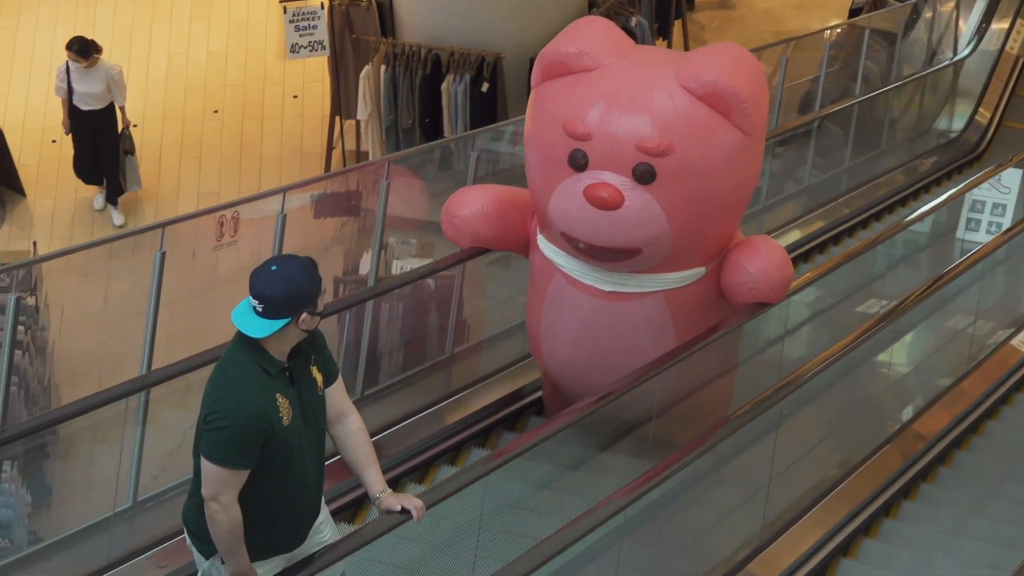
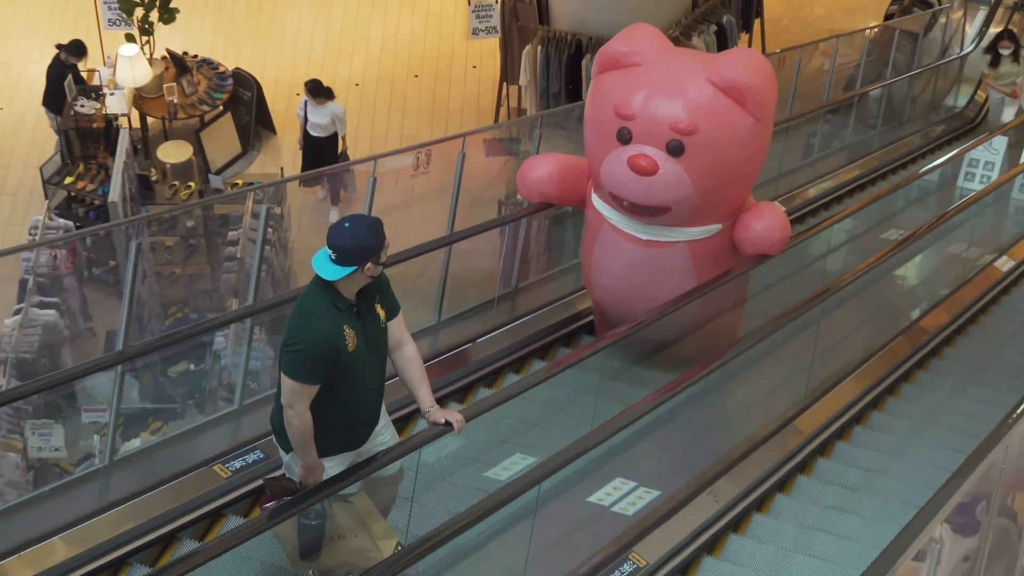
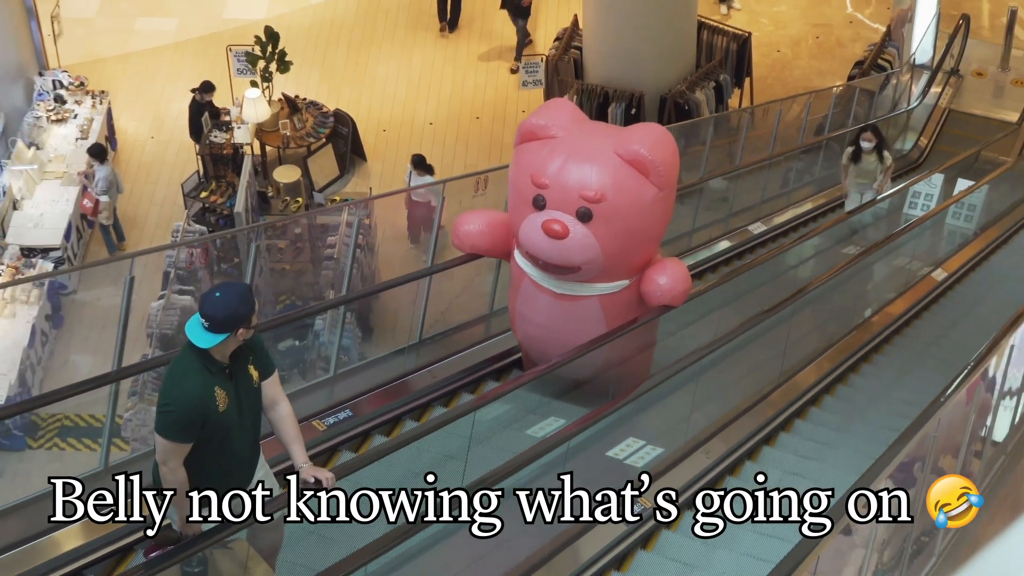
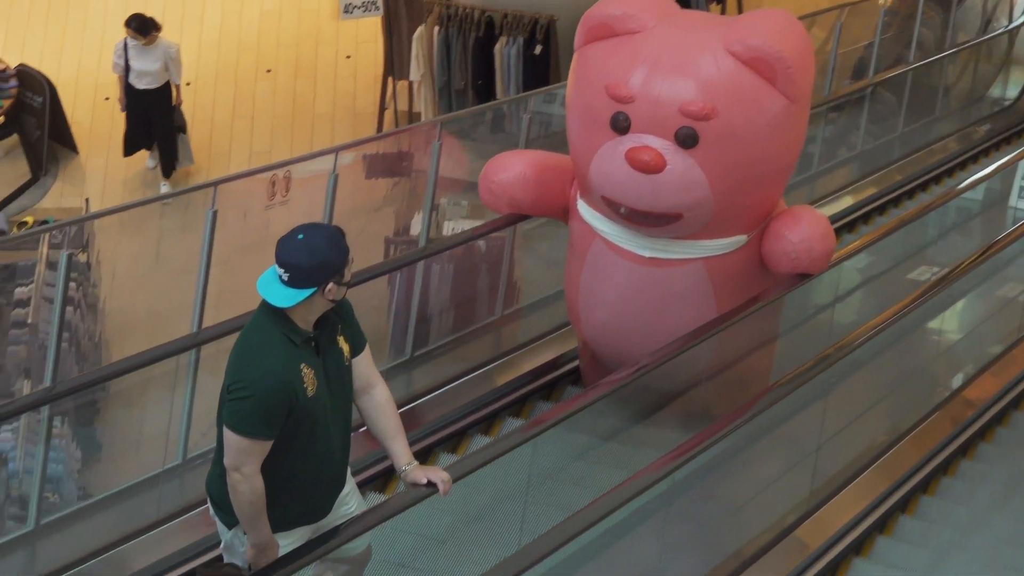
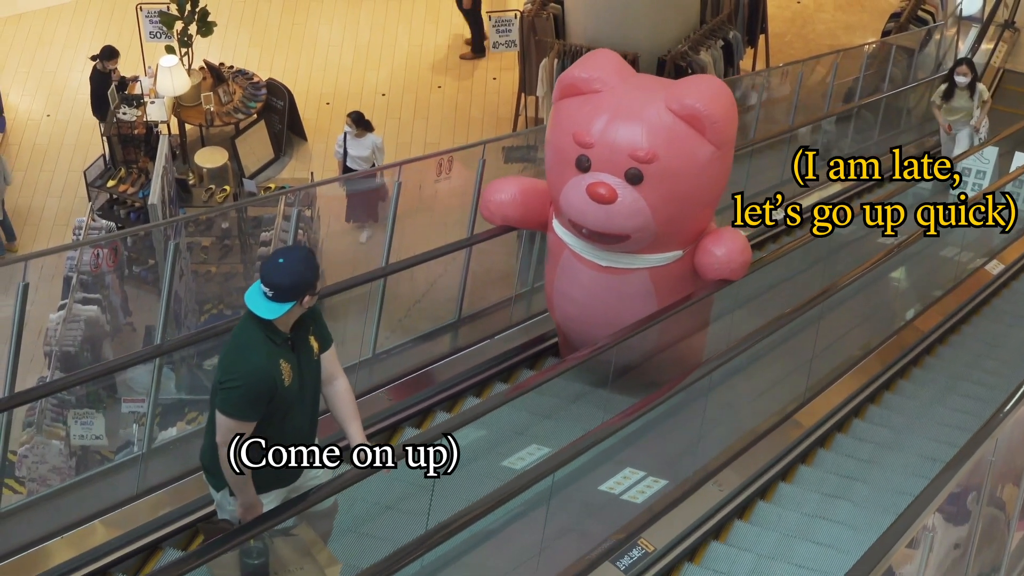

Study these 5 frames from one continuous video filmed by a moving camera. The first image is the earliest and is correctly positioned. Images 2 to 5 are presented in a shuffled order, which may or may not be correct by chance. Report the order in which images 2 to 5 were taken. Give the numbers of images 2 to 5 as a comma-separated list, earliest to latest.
4, 2, 5, 3
